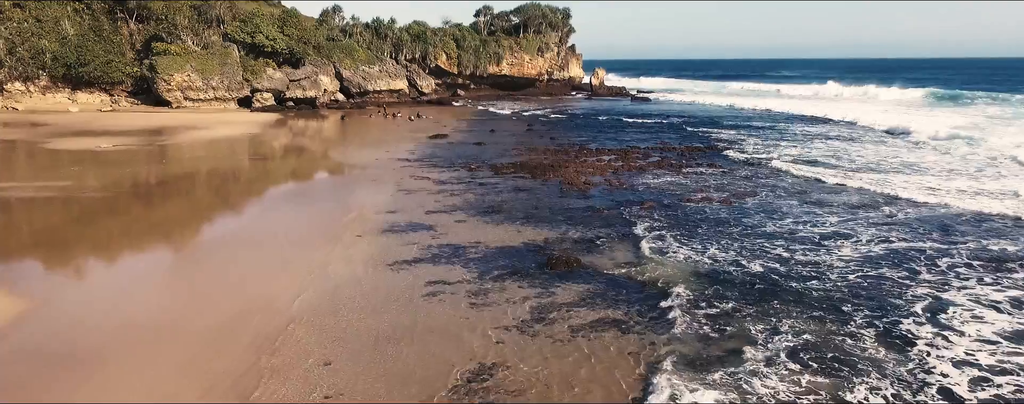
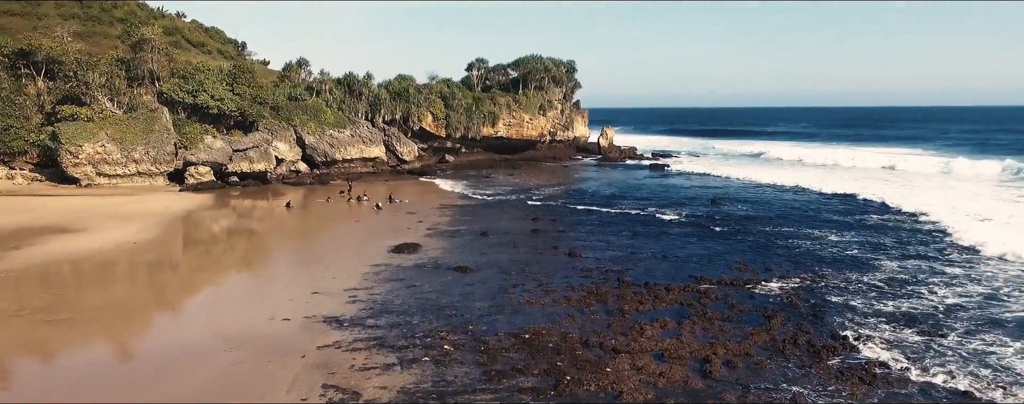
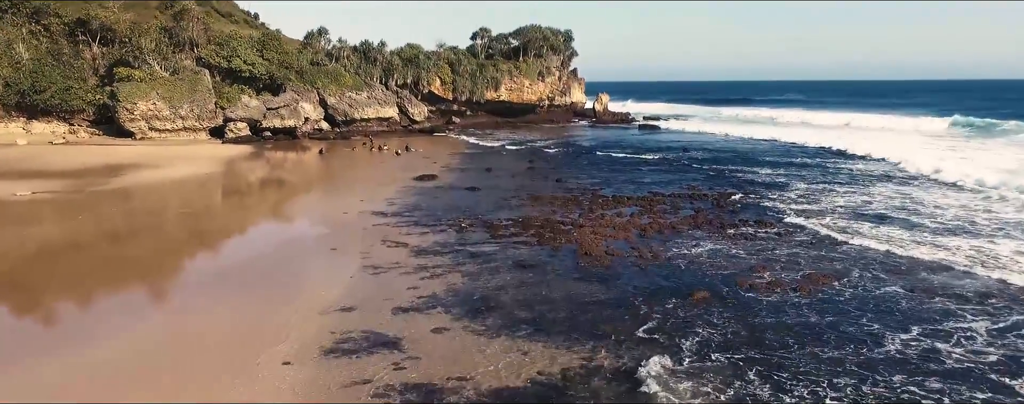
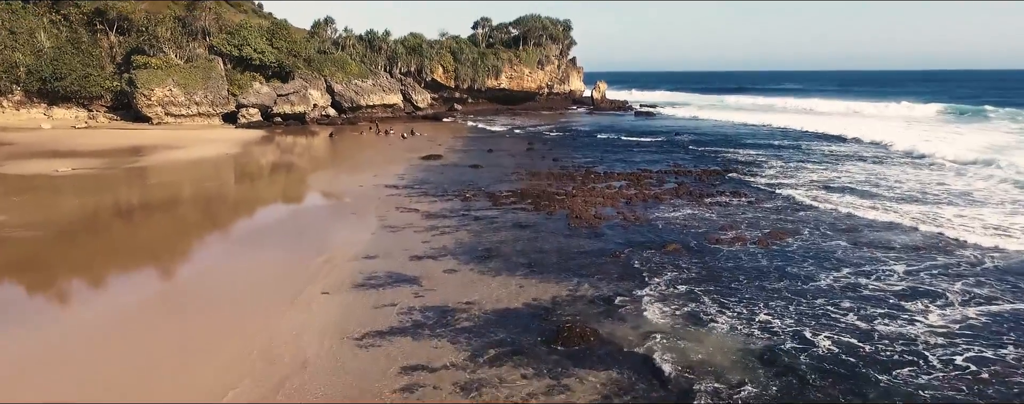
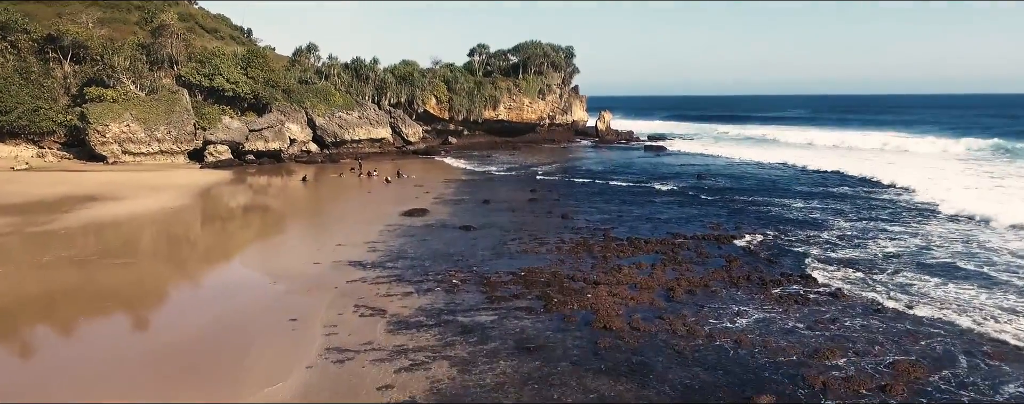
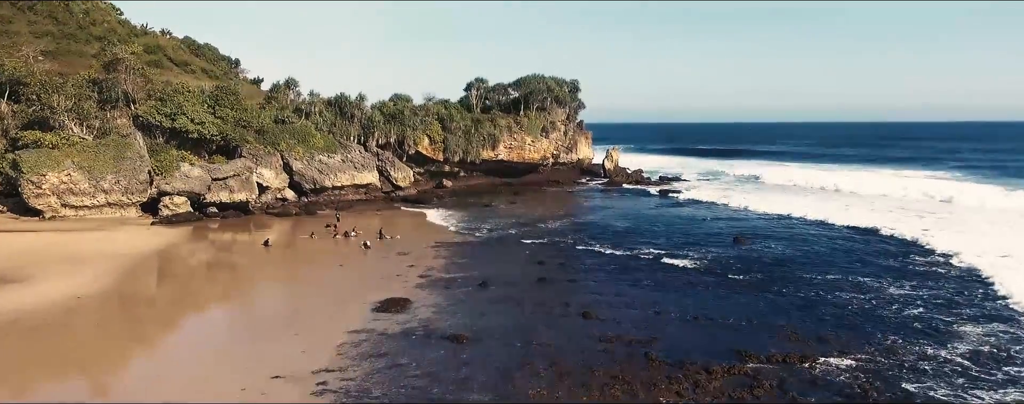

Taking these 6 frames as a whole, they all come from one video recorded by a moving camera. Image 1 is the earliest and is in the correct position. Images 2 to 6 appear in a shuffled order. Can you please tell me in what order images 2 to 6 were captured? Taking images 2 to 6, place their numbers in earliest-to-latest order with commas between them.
4, 3, 5, 2, 6
